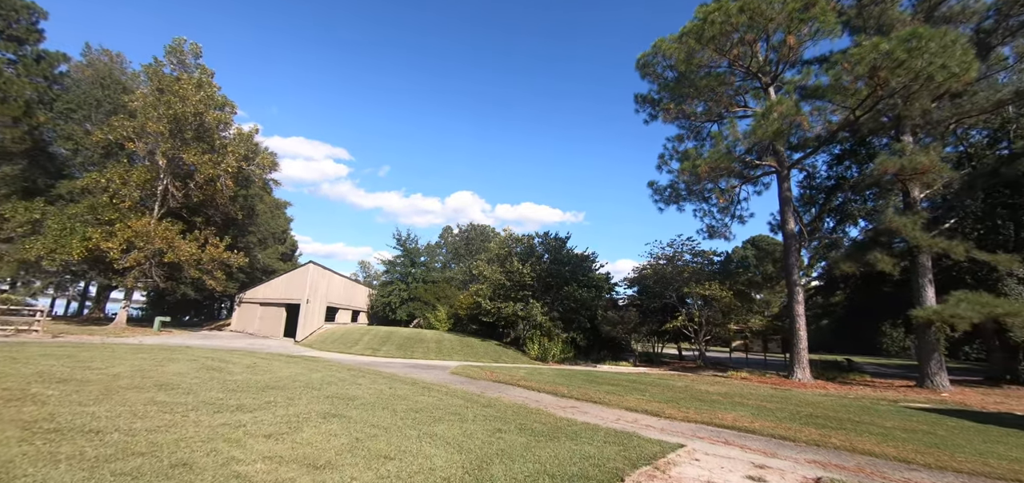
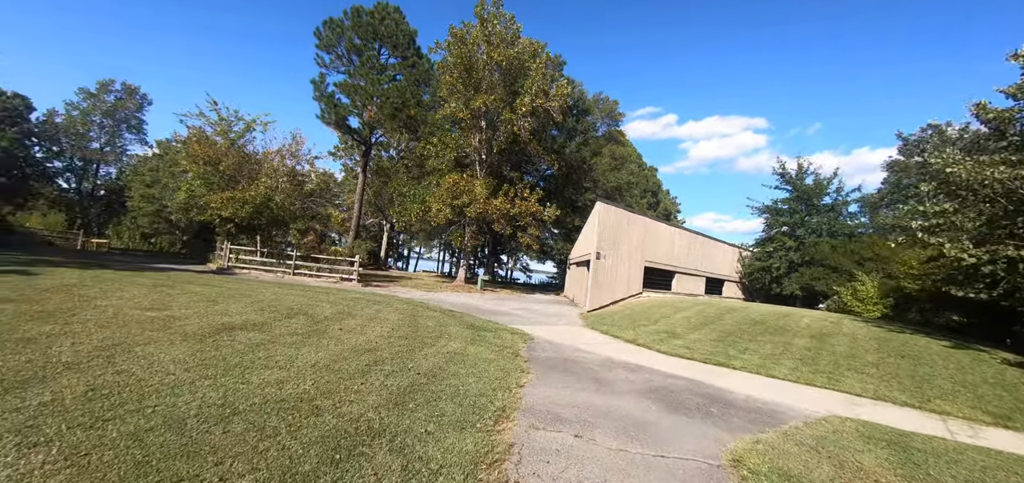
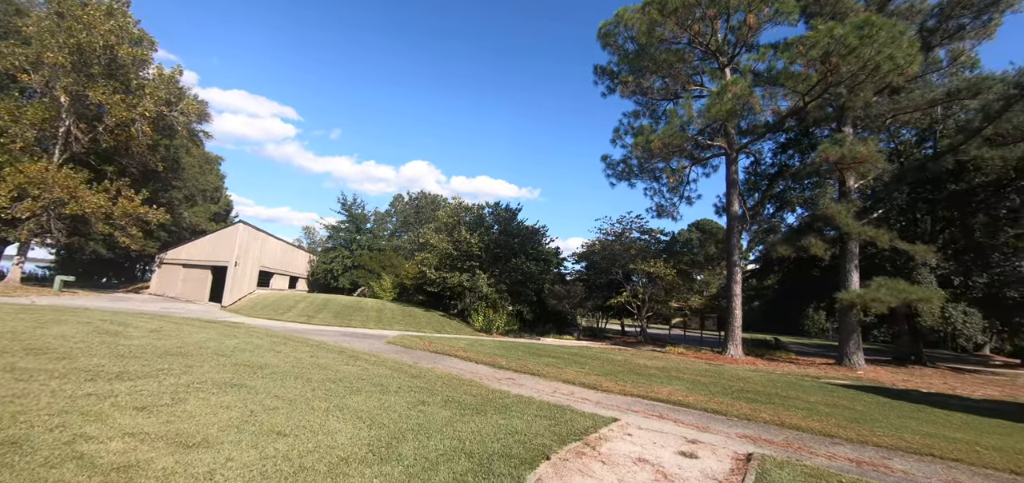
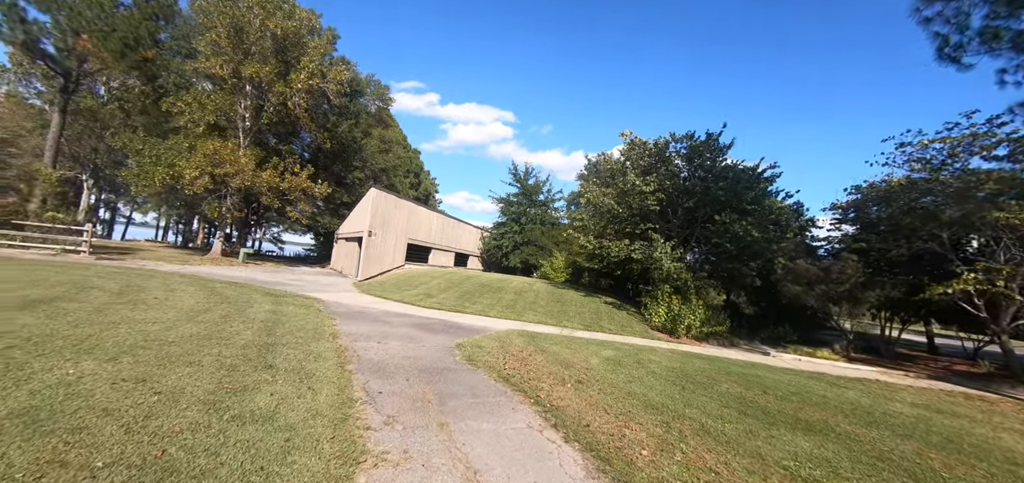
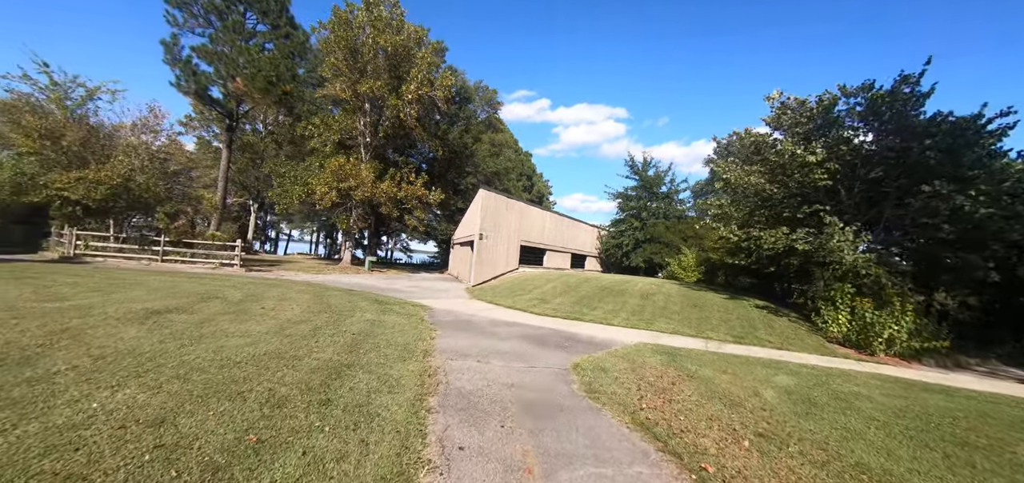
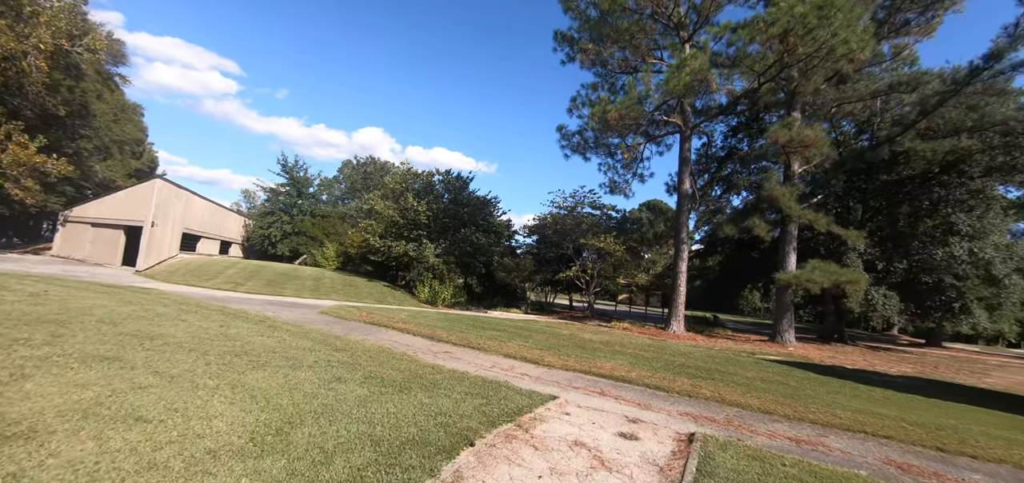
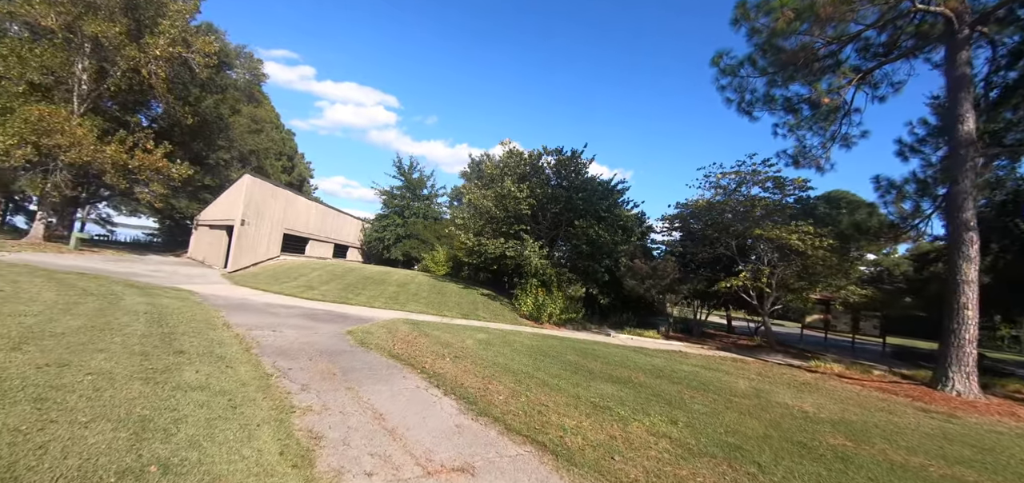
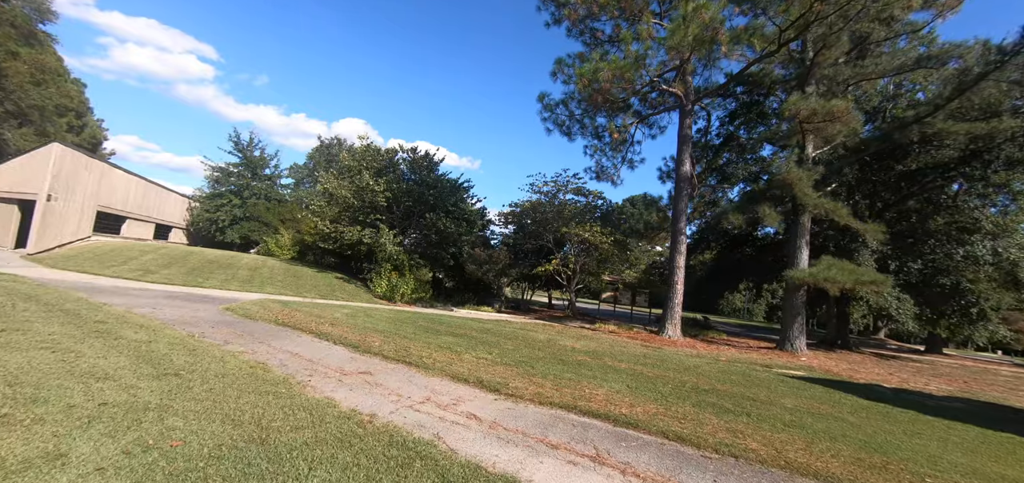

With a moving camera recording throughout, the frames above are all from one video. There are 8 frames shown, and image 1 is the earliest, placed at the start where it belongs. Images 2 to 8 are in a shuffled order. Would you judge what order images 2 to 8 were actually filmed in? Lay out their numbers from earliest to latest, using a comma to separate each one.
3, 6, 8, 7, 4, 5, 2
